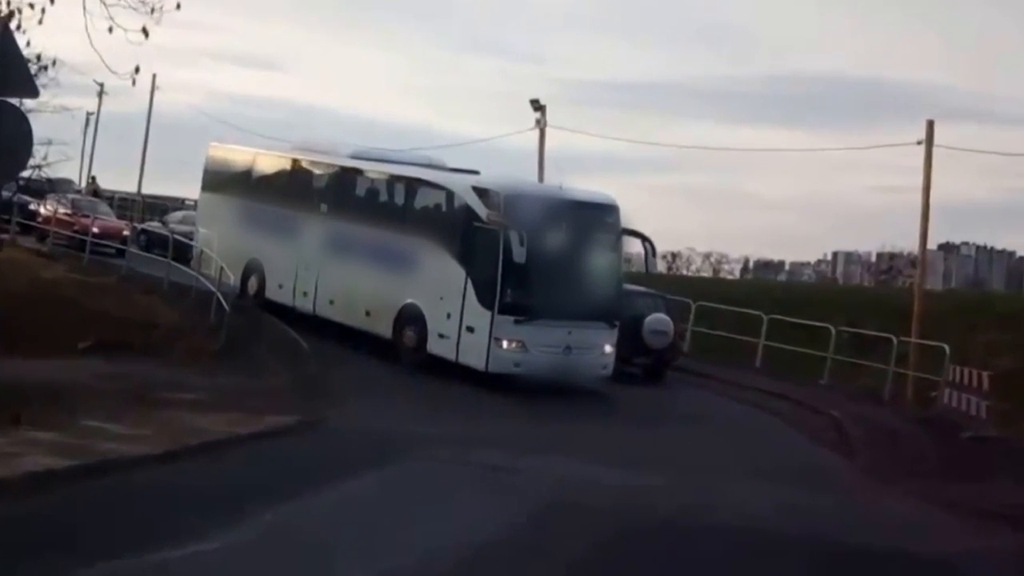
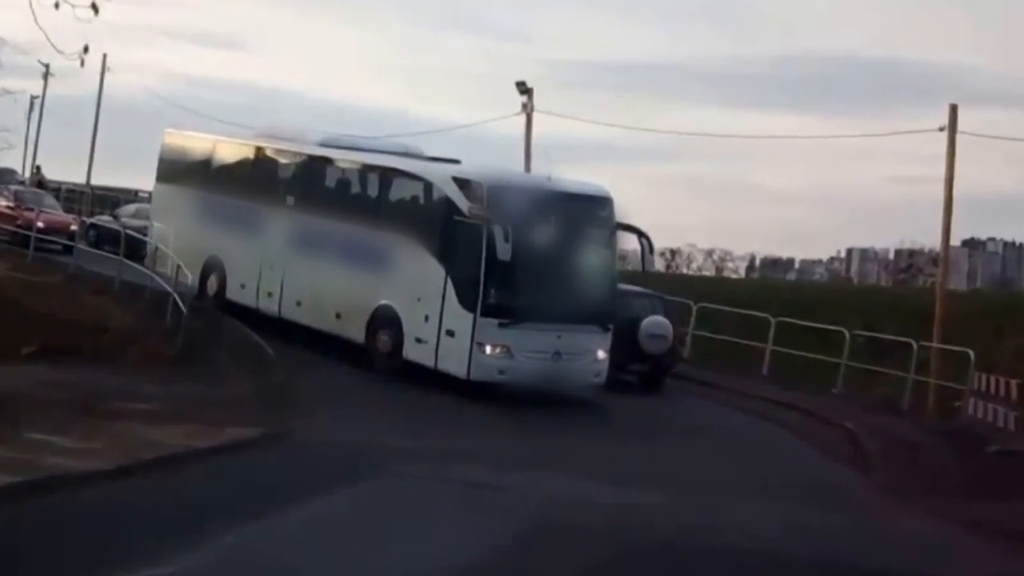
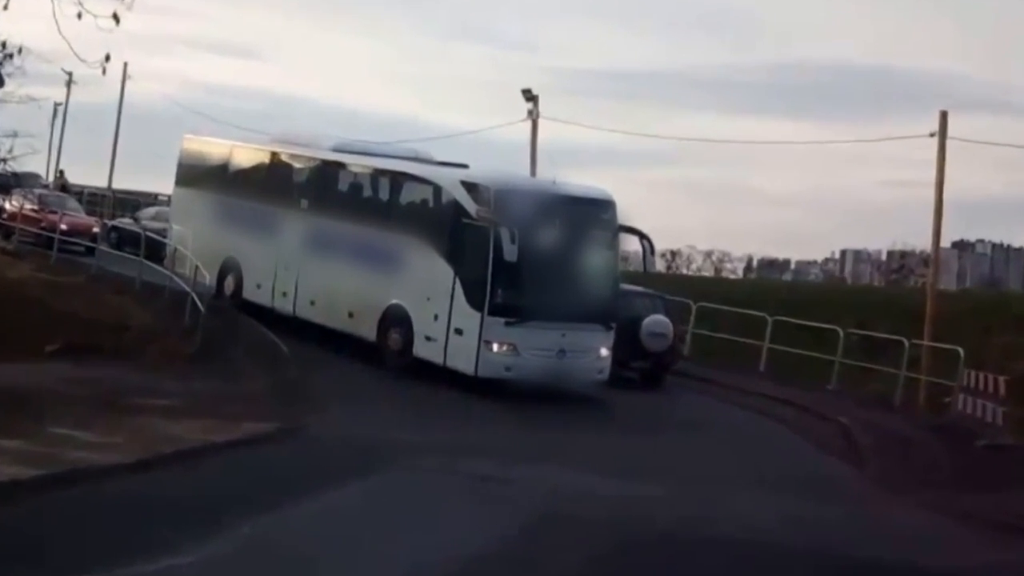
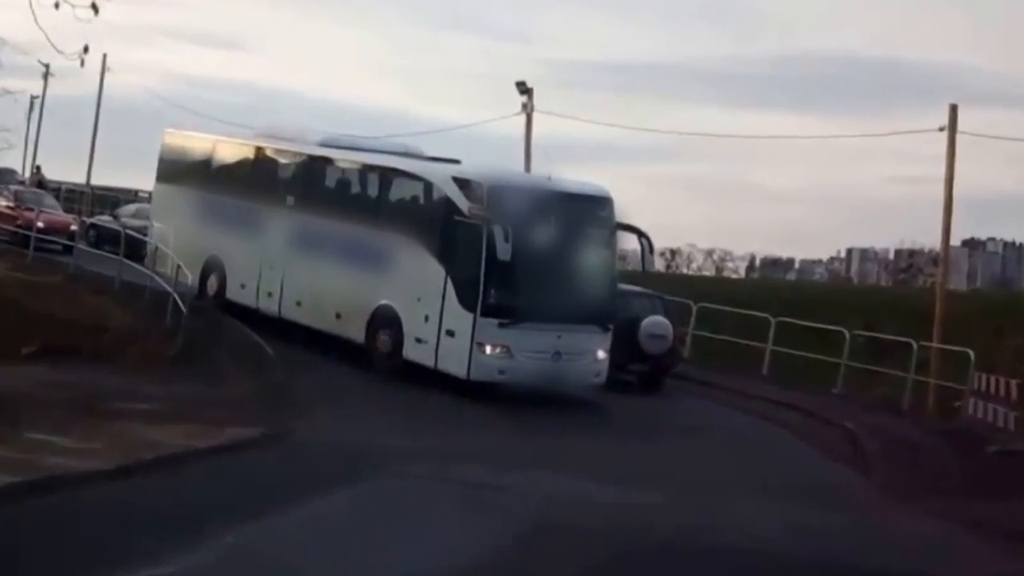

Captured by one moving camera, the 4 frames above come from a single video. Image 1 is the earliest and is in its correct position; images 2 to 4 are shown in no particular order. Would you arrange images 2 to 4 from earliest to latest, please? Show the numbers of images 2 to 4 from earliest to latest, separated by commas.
3, 2, 4
